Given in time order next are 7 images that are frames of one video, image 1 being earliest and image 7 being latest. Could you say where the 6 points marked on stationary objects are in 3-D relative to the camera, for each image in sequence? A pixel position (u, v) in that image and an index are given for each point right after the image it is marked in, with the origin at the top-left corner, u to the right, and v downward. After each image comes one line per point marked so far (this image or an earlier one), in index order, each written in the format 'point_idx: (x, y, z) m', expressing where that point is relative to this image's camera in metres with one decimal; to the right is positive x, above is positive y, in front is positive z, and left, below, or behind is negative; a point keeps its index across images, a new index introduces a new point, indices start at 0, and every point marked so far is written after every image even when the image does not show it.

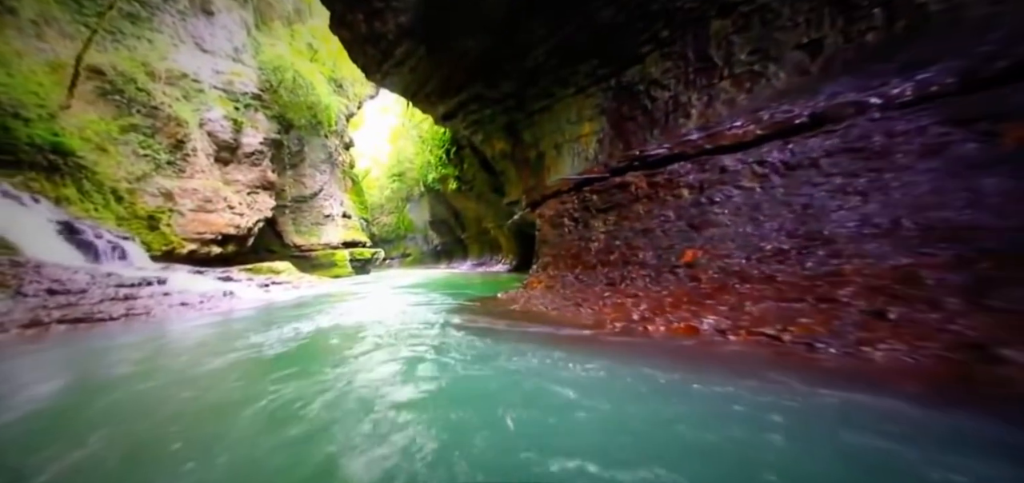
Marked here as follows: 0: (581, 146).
0: (+1.8, +2.4, +8.4) m
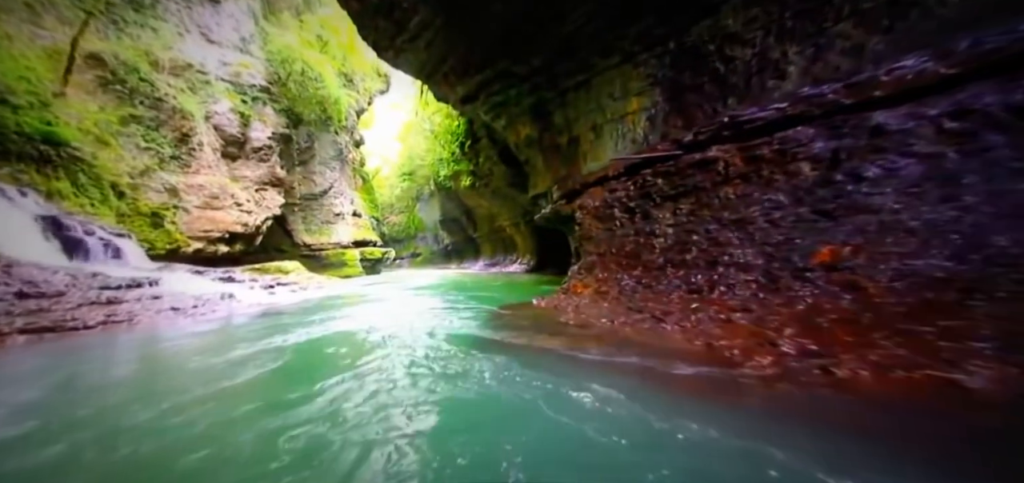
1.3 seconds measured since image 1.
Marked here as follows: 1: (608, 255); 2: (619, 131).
0: (+2.4, +2.4, +7.2) m
1: (+1.7, -0.2, +5.7) m
2: (+2.4, +2.3, +7.4) m
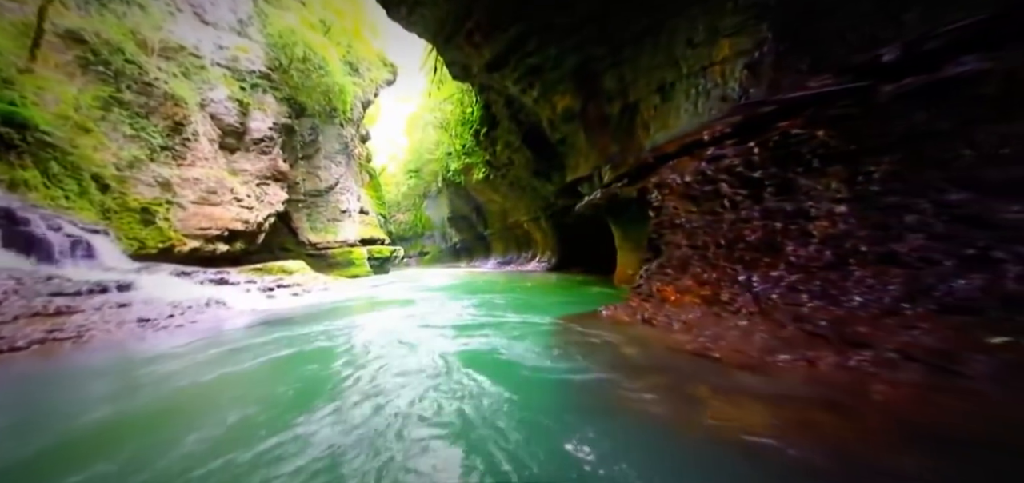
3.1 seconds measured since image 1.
0: (+3.2, +2.6, +5.6) m
1: (+2.4, -0.1, +4.0) m
2: (+3.1, +2.5, +5.8) m
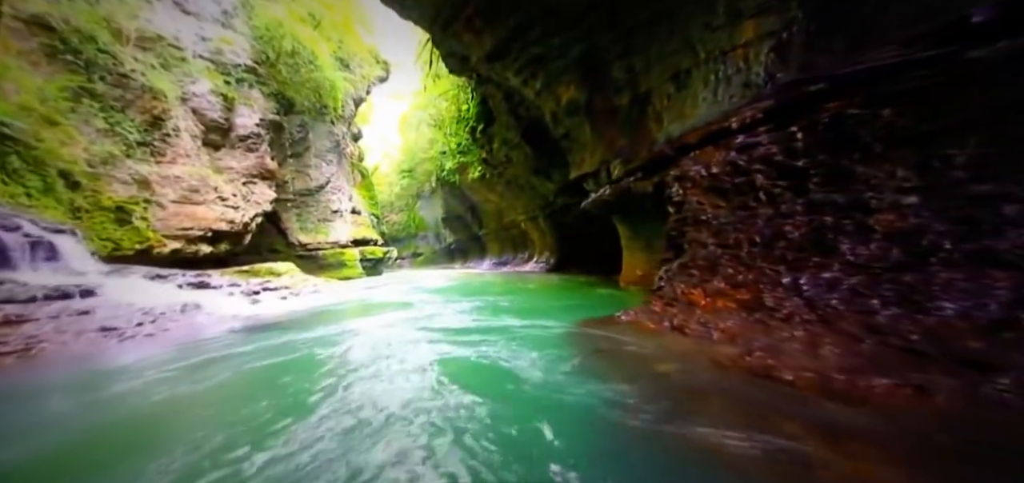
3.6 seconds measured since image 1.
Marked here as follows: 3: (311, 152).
0: (+3.3, +2.6, +5.2) m
1: (+2.5, 0.0, +3.6) m
2: (+3.2, +2.5, +5.4) m
3: (-10.6, +4.8, +18.2) m
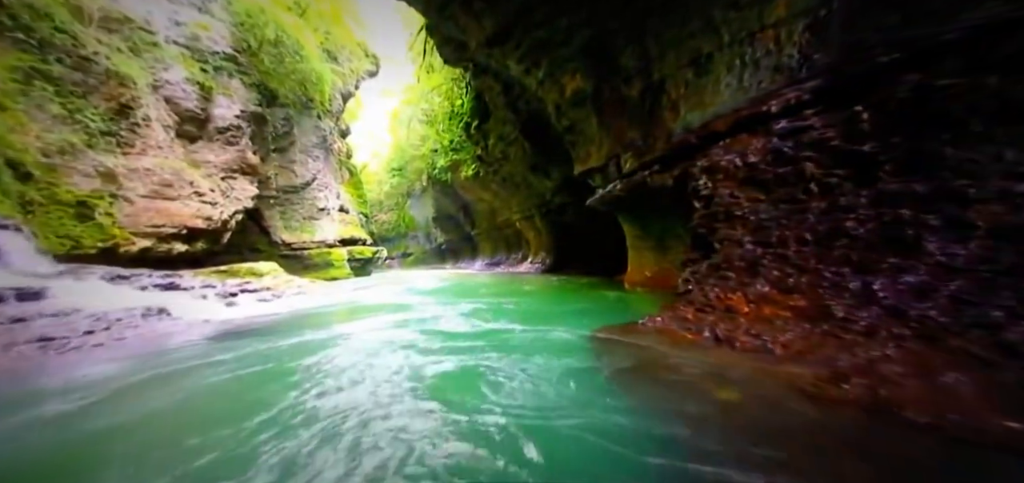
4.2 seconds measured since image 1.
0: (+3.4, +2.6, +4.7) m
1: (+2.7, 0.0, +3.1) m
2: (+3.3, +2.5, +4.9) m
3: (-10.9, +4.8, +17.3) m
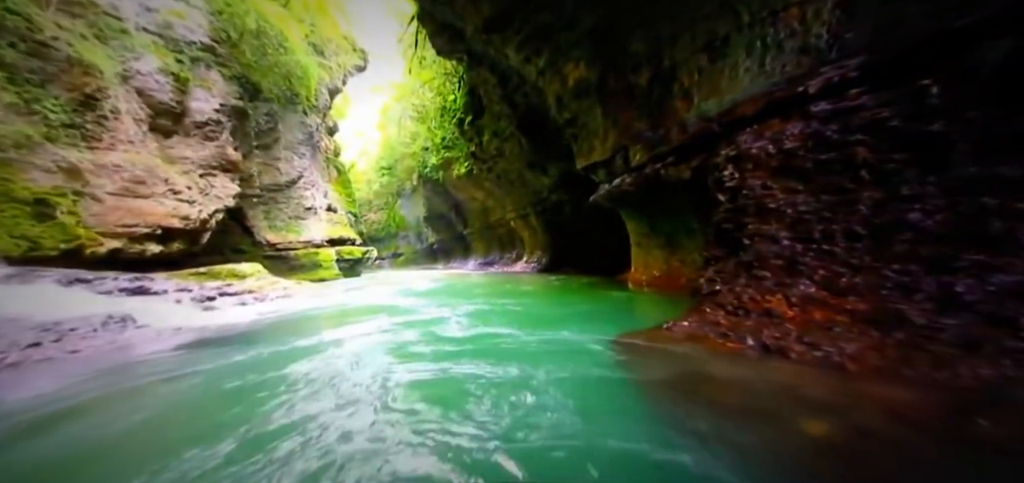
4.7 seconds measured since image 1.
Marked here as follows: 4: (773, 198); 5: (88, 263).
0: (+3.4, +2.7, +4.3) m
1: (+2.8, 0.0, +2.7) m
2: (+3.3, +2.6, +4.5) m
3: (-11.2, +4.8, +16.6) m
4: (+2.6, +0.5, +3.5) m
5: (-10.6, -0.6, +8.5) m
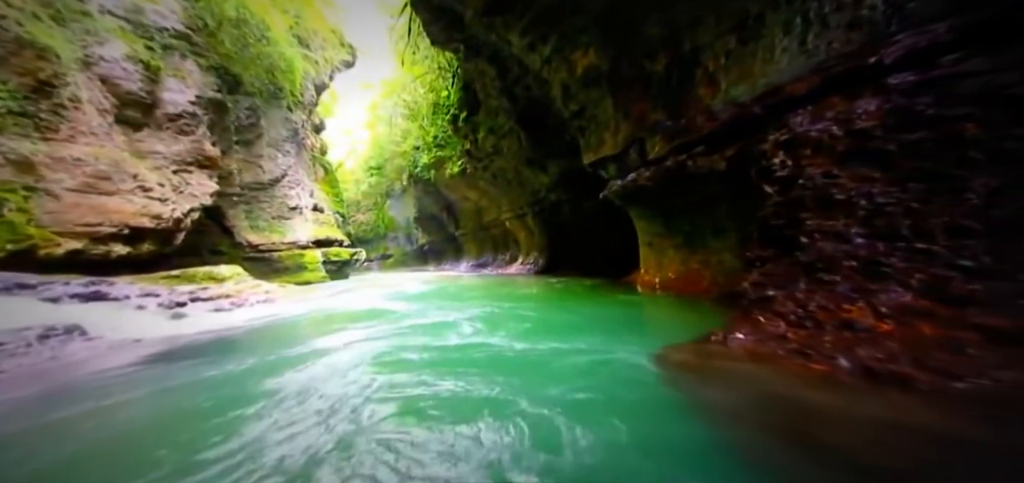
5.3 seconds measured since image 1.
0: (+3.6, +2.7, +3.8) m
1: (+3.0, 0.0, +2.2) m
2: (+3.5, +2.6, +4.0) m
3: (-11.4, +4.8, +15.6) m
4: (+2.8, +0.5, +2.9) m
5: (-10.5, -0.6, +7.6) m
